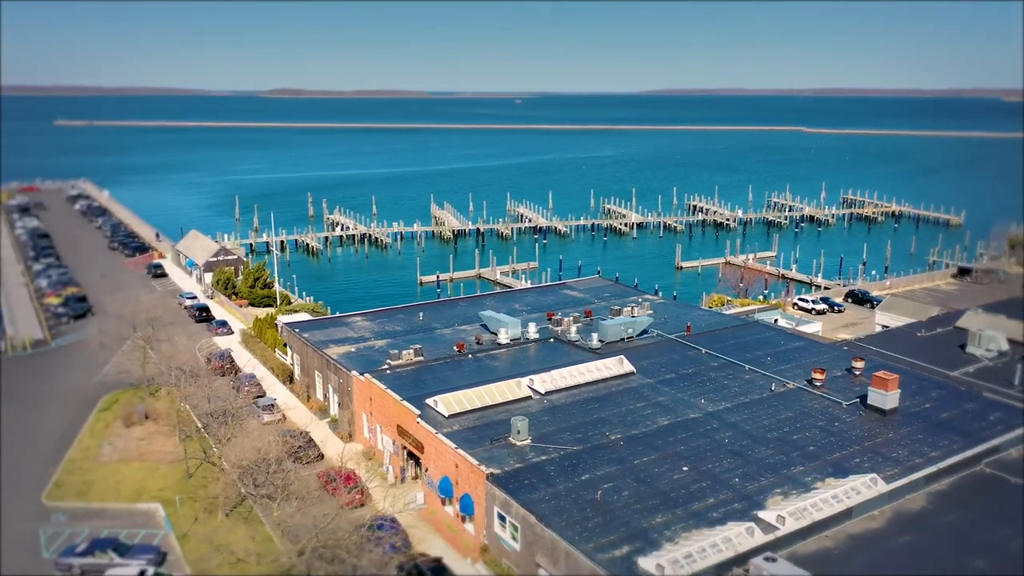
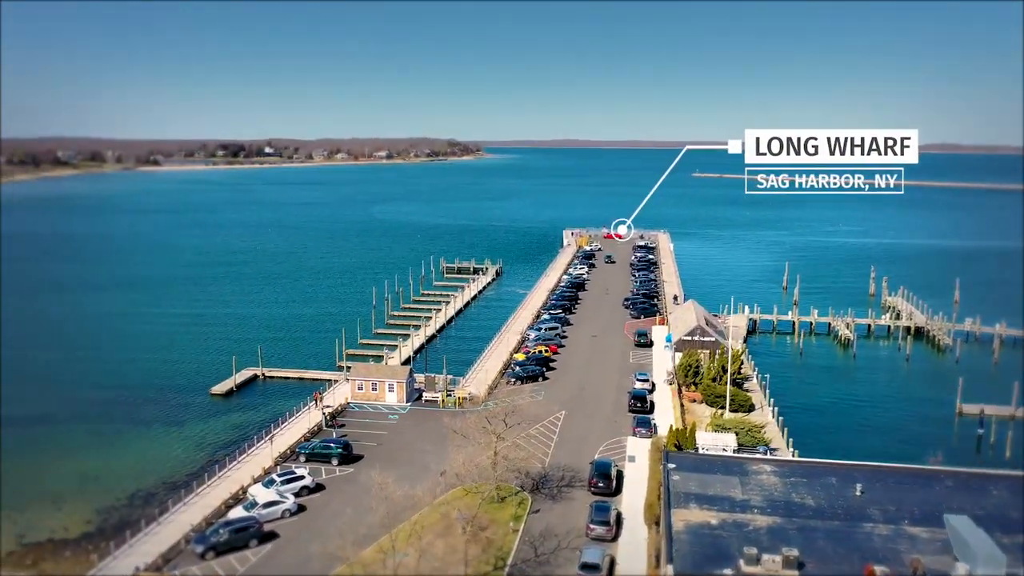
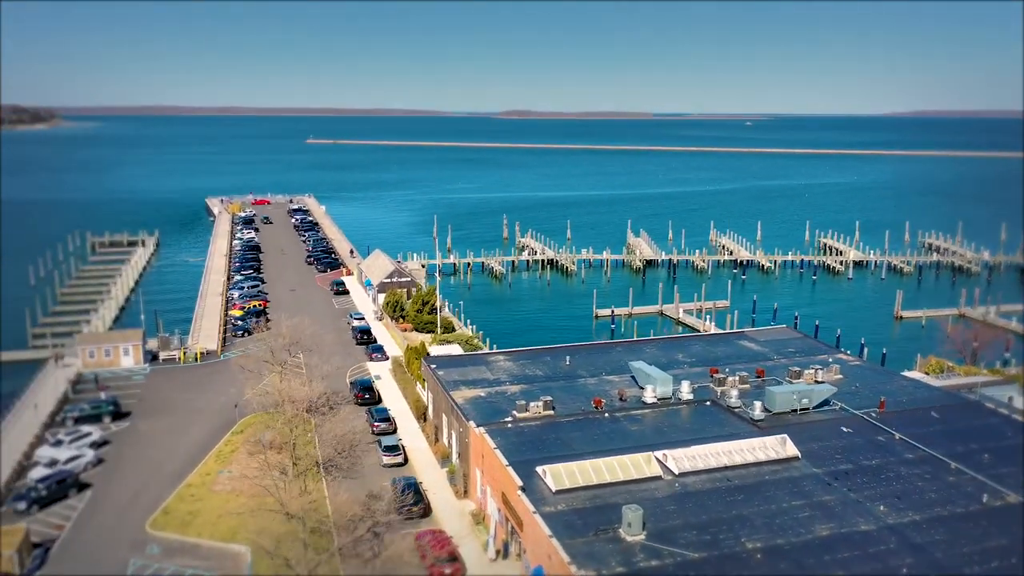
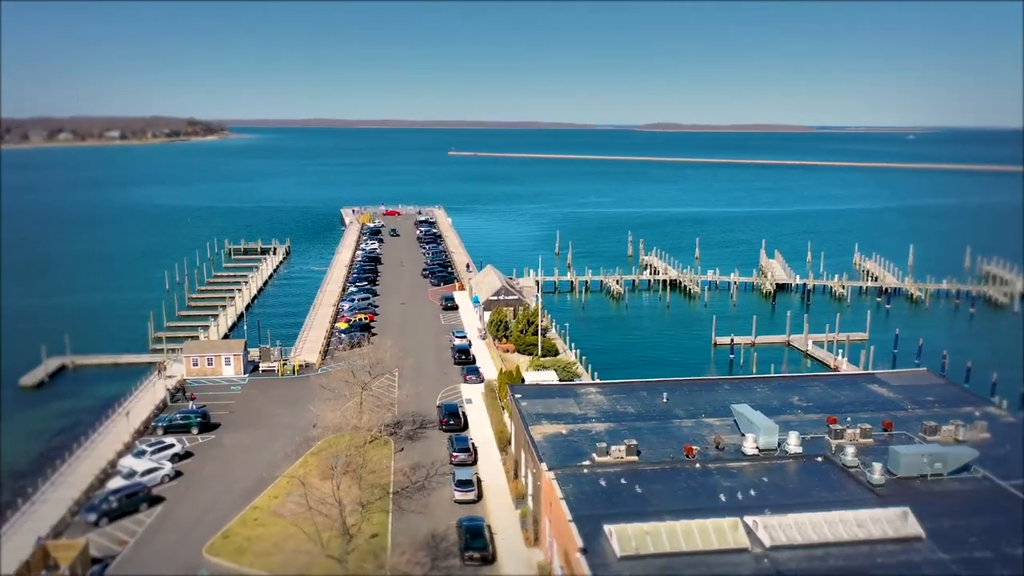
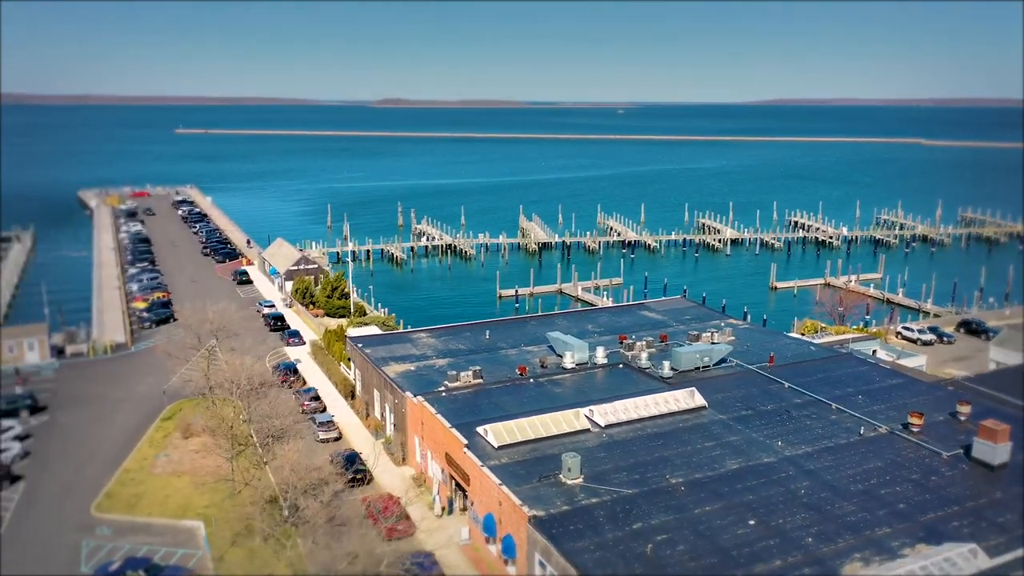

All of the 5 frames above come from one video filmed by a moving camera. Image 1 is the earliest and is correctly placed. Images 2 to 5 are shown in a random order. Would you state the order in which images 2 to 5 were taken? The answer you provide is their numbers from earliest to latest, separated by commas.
5, 3, 4, 2
